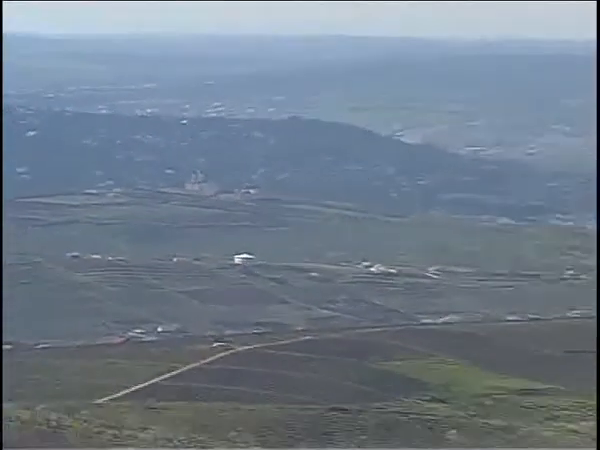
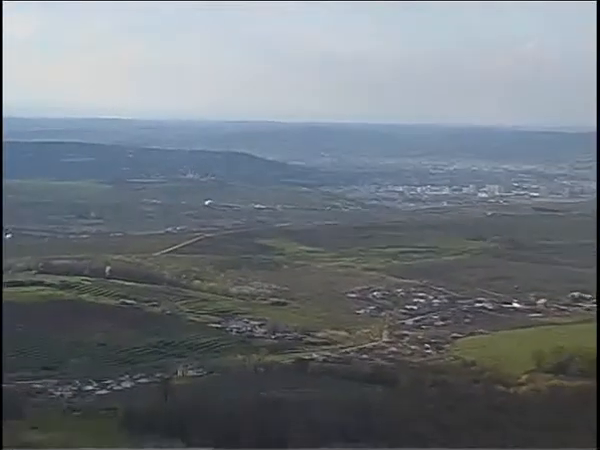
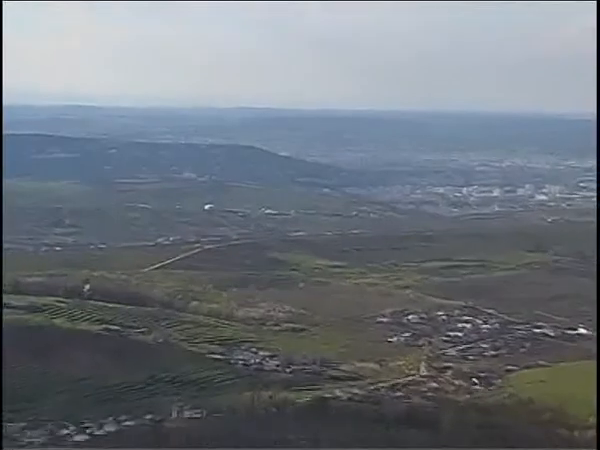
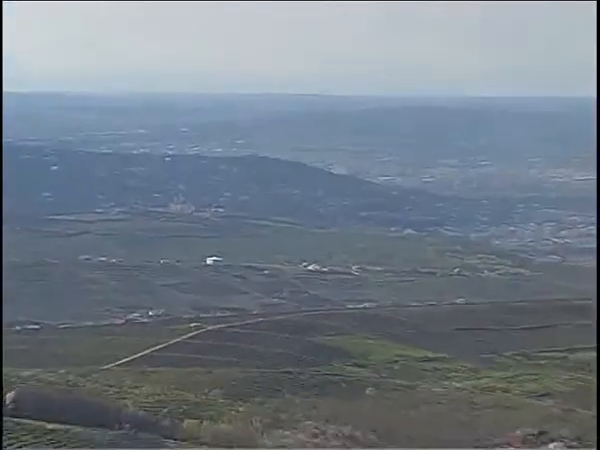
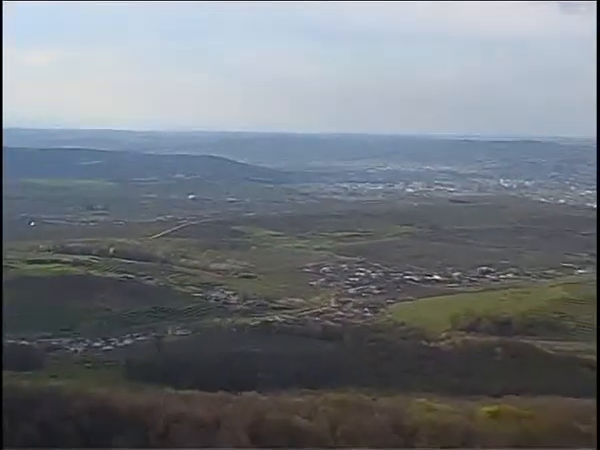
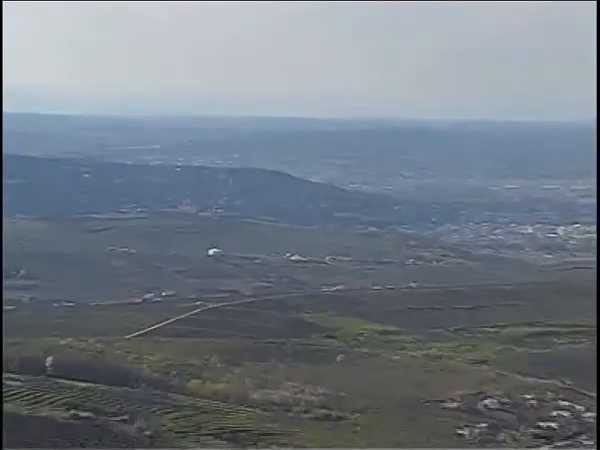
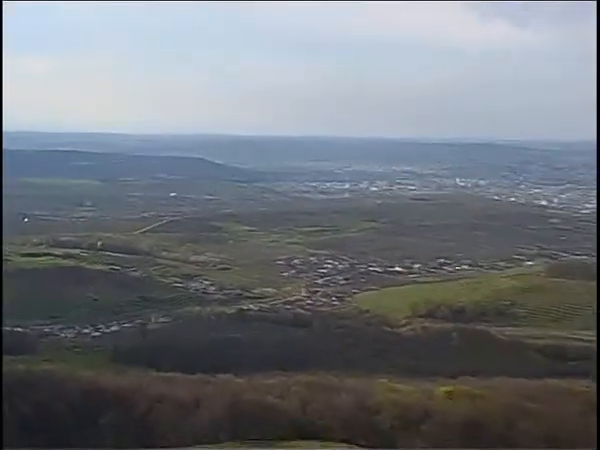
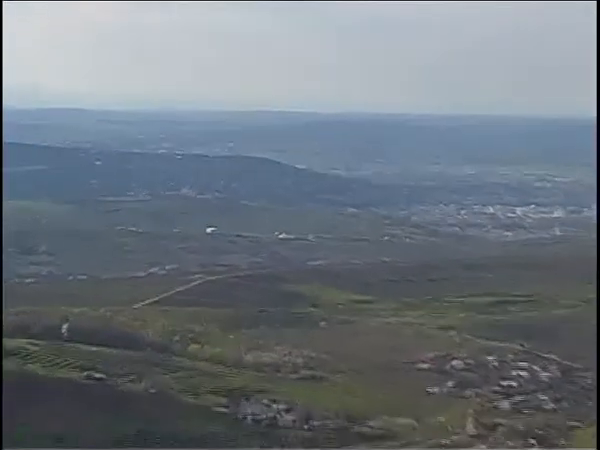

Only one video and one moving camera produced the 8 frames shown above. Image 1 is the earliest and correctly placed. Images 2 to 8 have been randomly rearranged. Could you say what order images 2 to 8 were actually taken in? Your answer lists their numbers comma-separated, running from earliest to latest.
4, 6, 8, 3, 2, 5, 7
